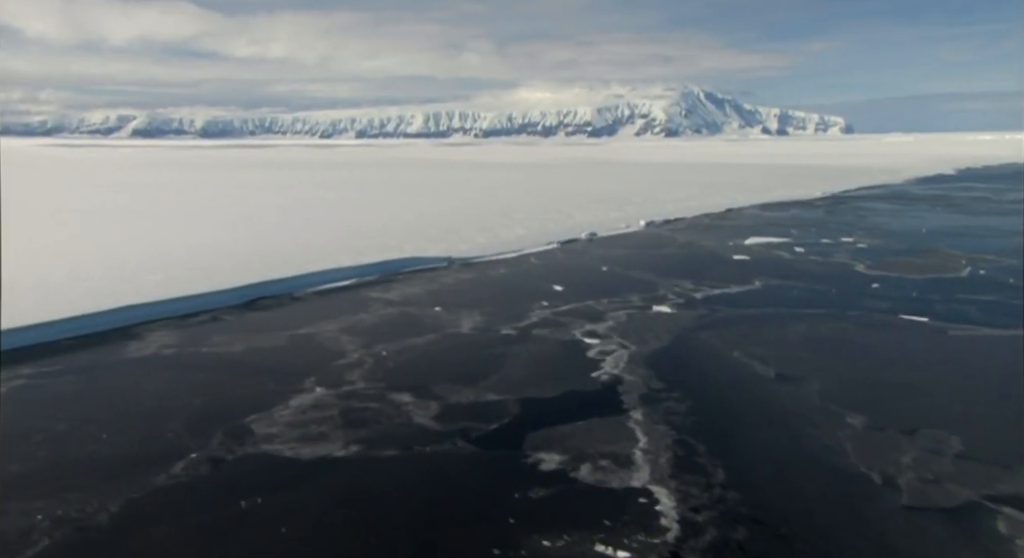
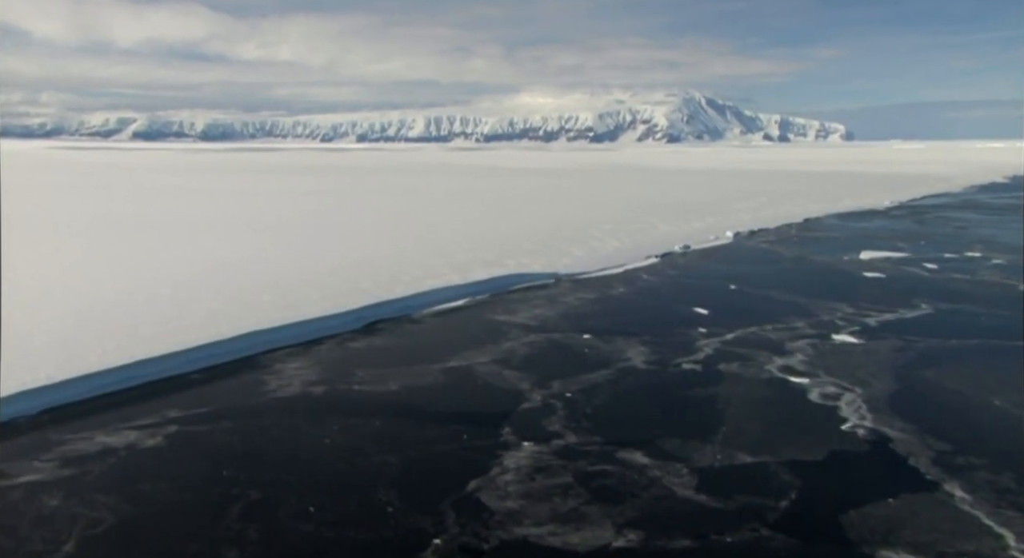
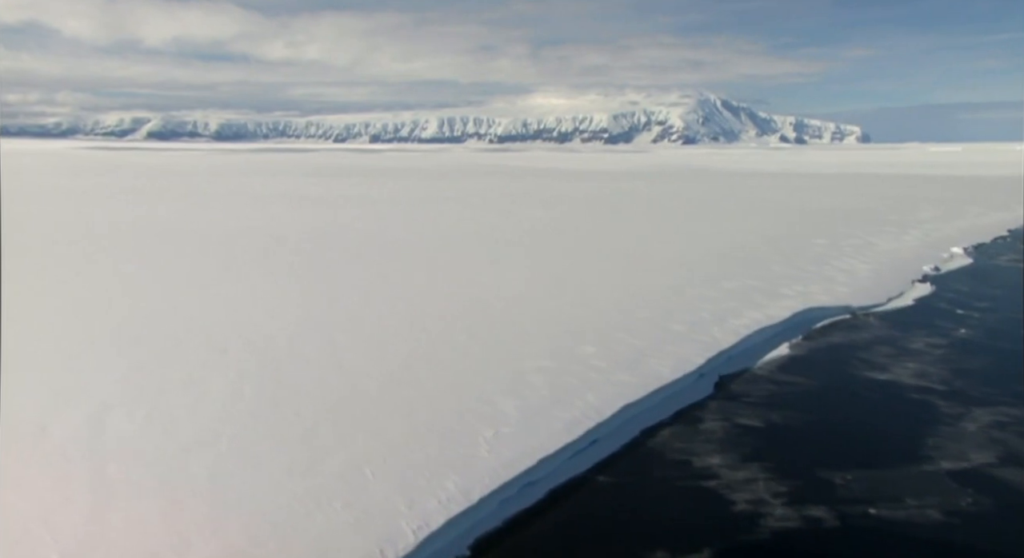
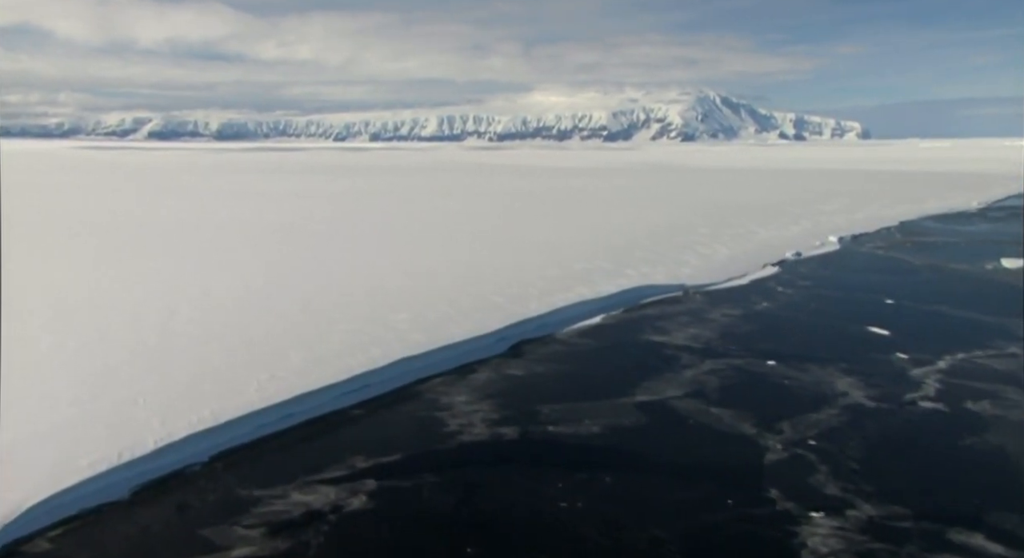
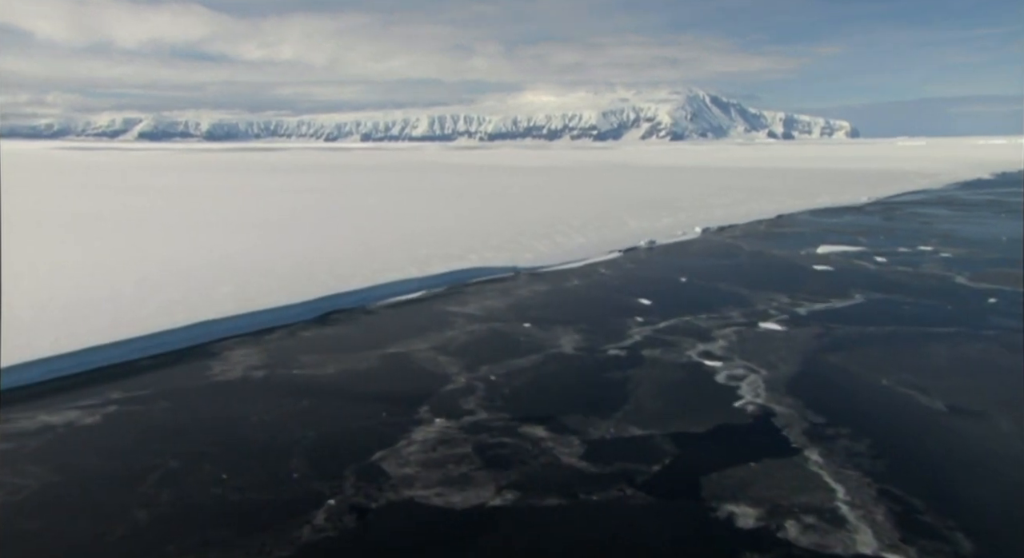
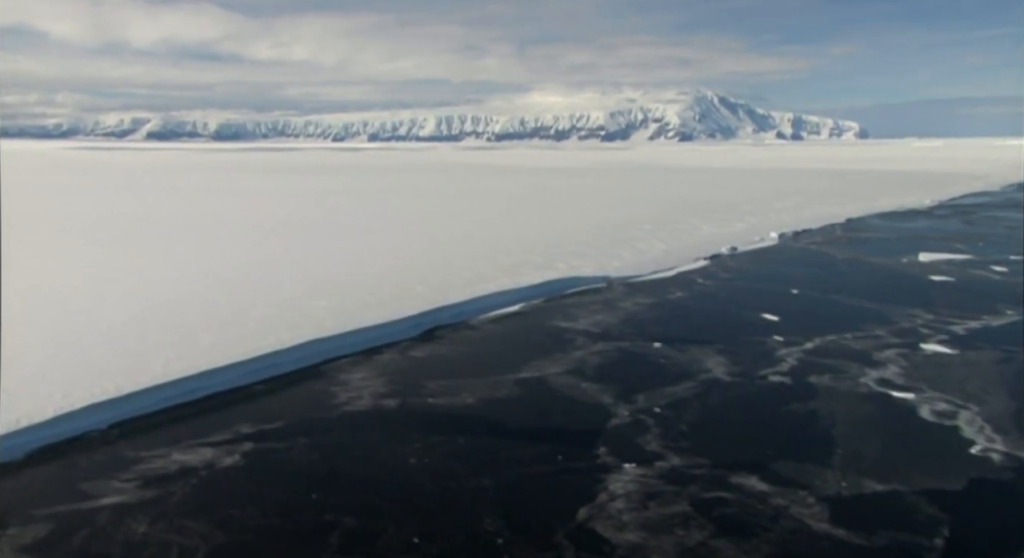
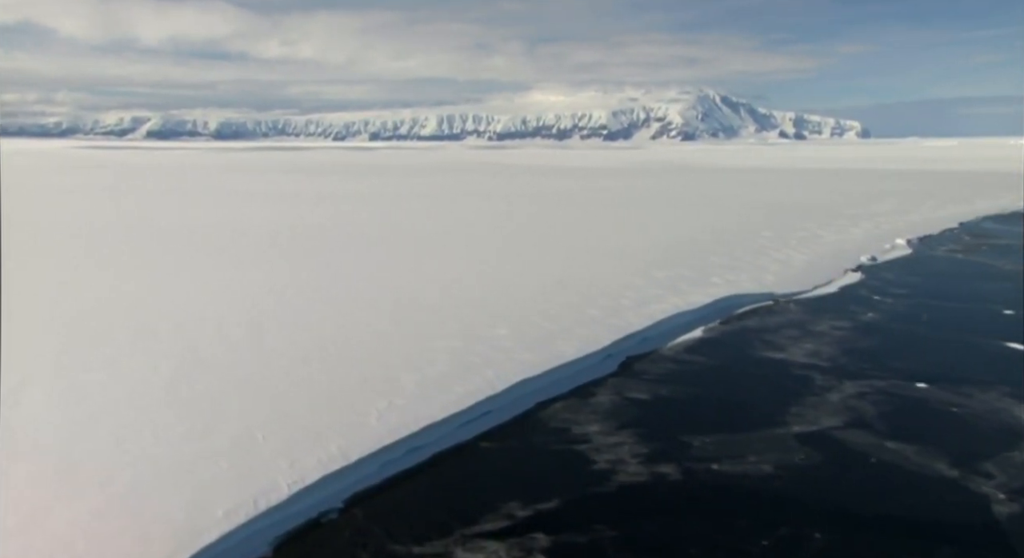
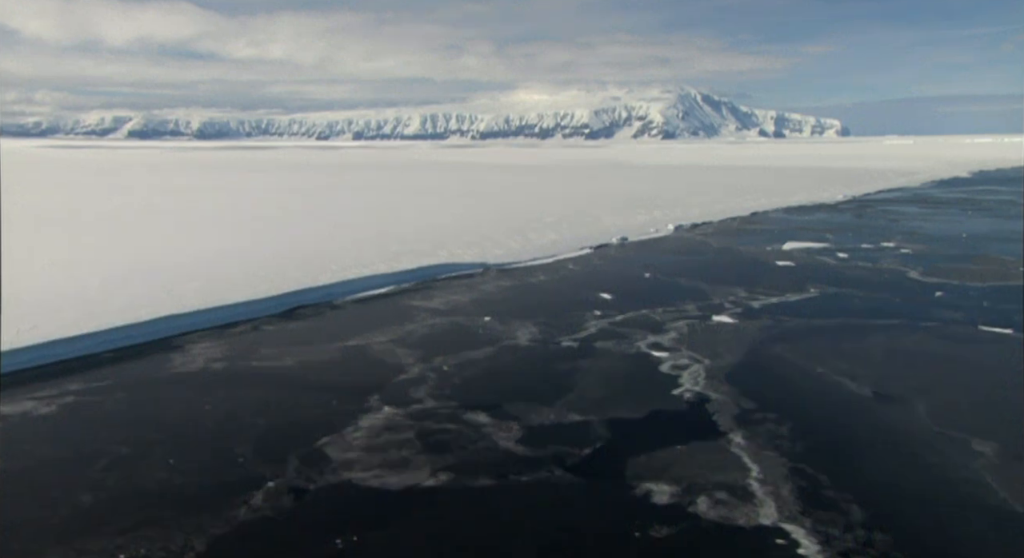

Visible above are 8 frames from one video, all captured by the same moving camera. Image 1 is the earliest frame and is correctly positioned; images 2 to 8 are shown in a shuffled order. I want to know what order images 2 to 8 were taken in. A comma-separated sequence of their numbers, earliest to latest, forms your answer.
8, 5, 2, 6, 4, 7, 3
